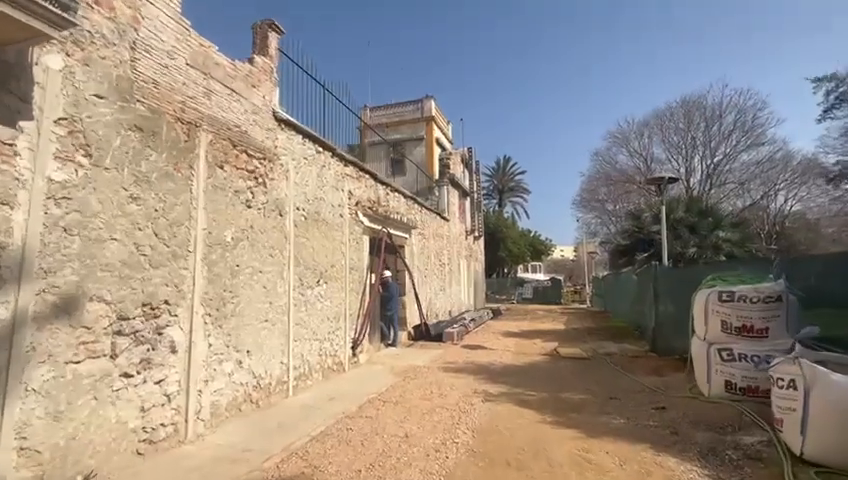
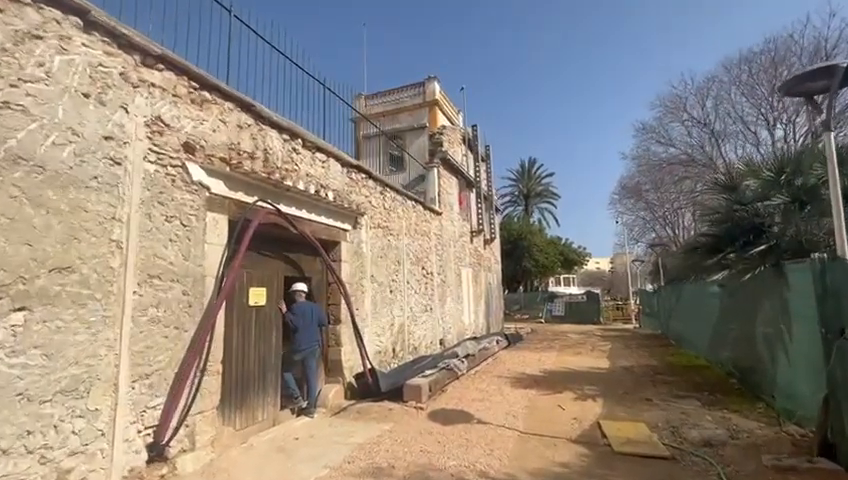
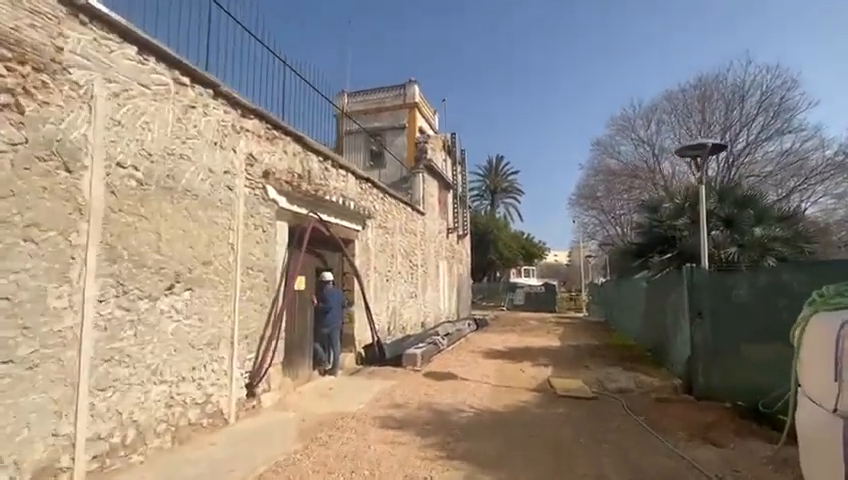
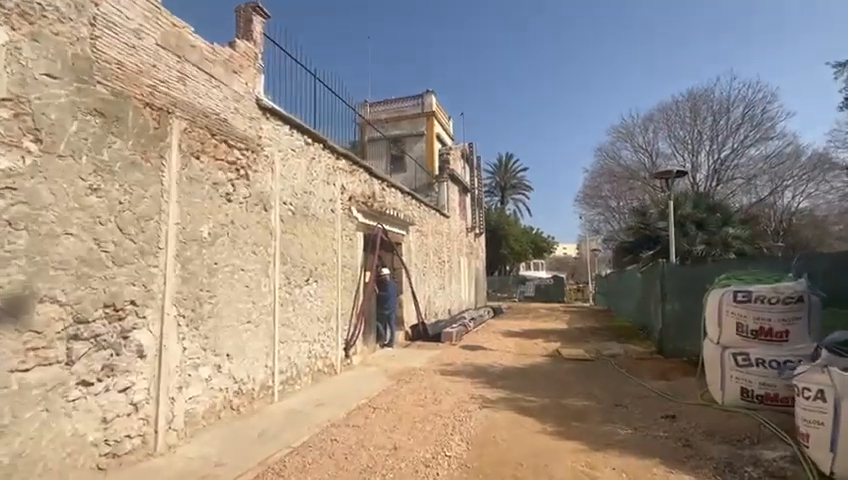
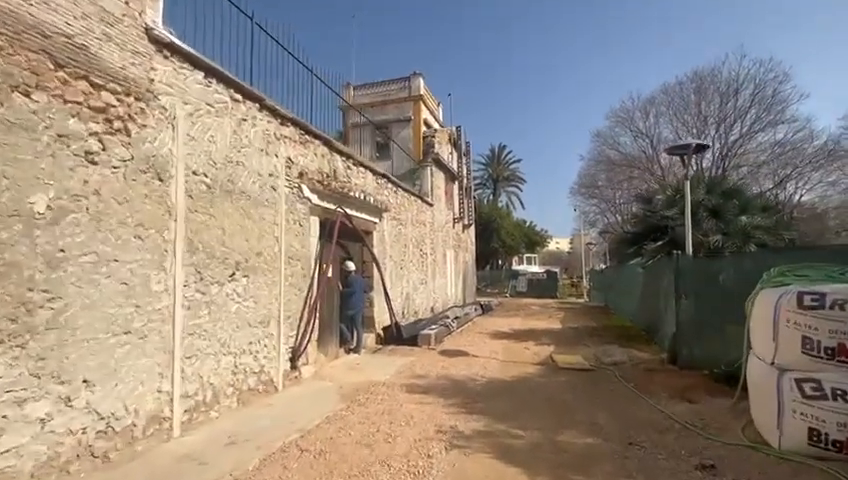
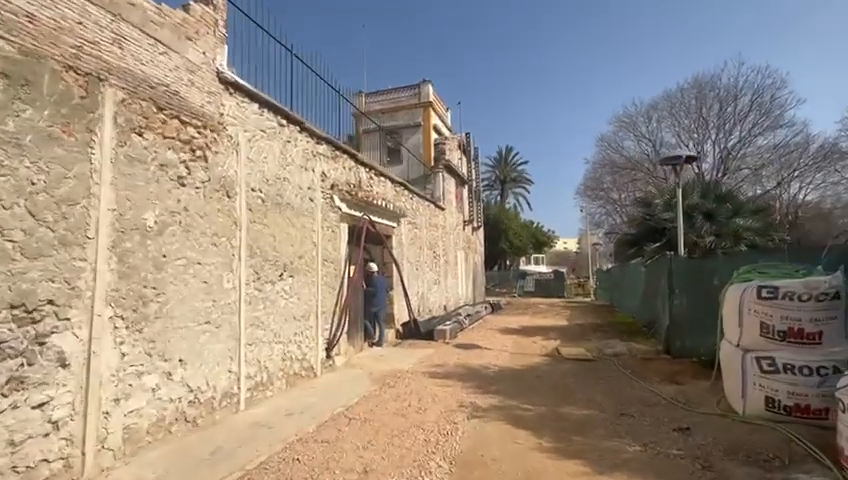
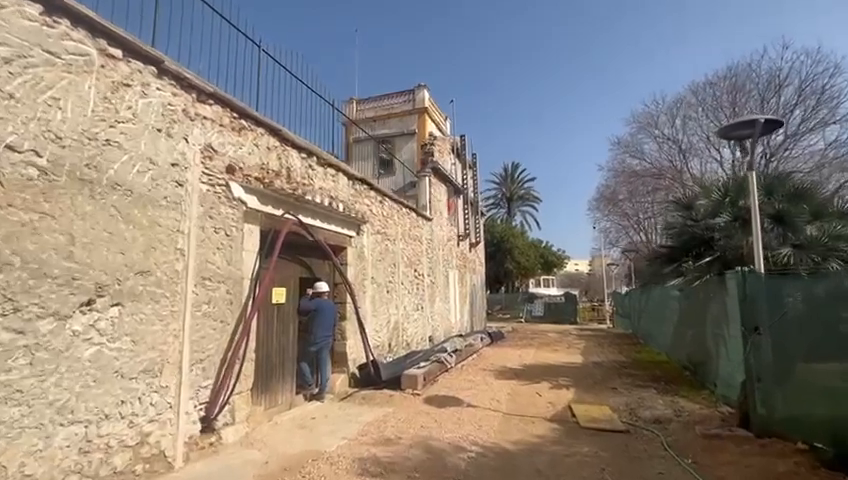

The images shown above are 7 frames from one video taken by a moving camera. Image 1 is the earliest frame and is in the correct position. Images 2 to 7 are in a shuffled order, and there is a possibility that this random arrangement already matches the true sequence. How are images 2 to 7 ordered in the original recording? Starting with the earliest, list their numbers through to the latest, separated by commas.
4, 6, 5, 3, 7, 2
